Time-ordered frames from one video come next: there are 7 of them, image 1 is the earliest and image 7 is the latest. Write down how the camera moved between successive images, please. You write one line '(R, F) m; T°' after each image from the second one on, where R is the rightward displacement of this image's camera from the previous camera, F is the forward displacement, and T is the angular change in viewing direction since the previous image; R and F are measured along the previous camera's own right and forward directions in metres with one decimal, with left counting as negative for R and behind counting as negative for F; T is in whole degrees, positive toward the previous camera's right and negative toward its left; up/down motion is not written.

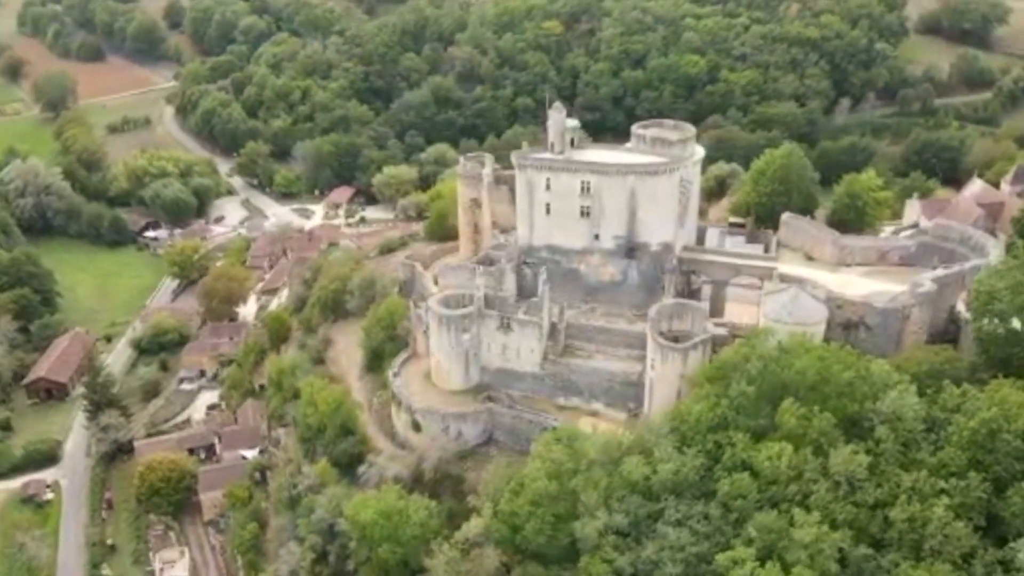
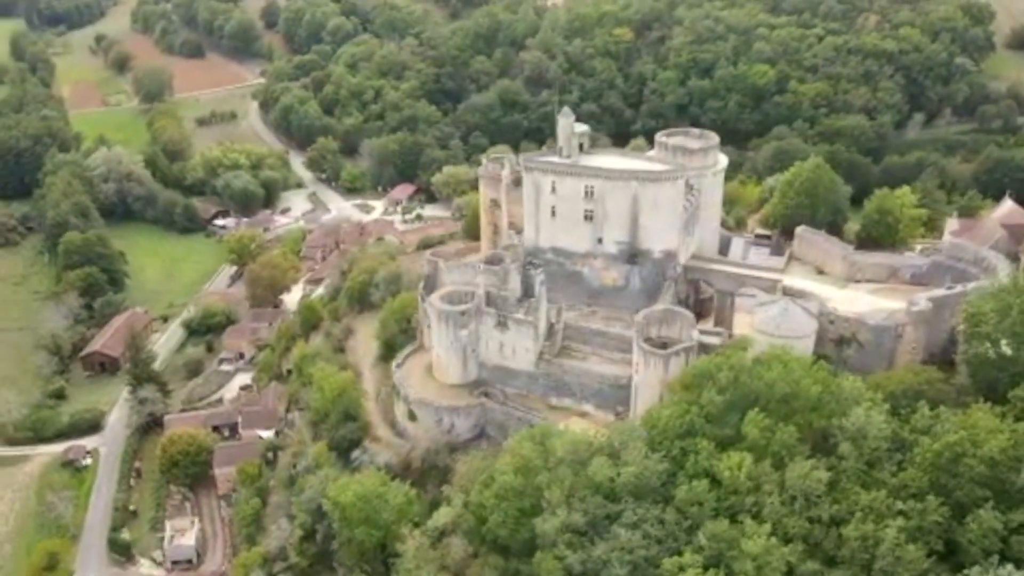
(+4.7, -0.7) m; -6°
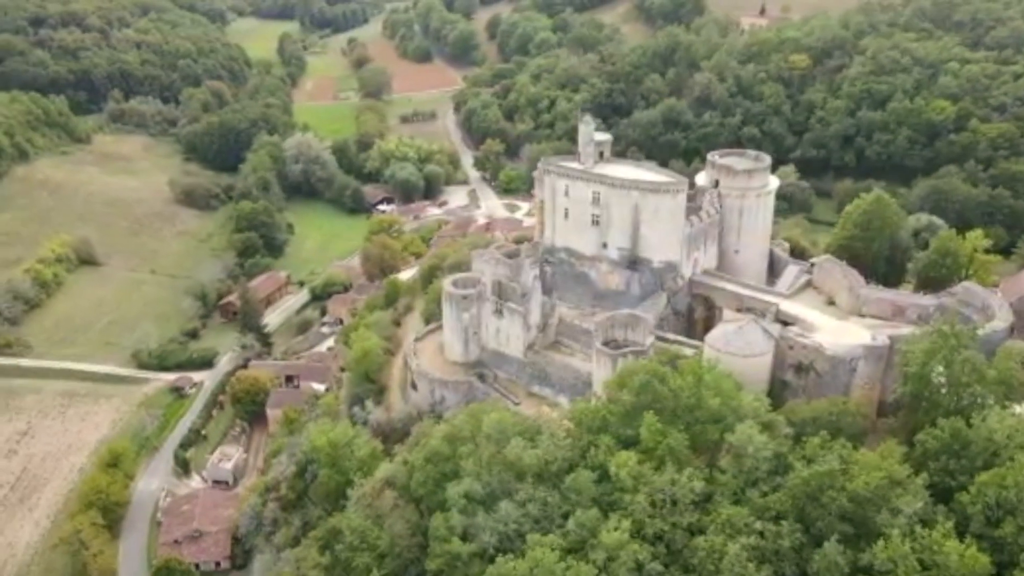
(+12.6, -1.1) m; -16°
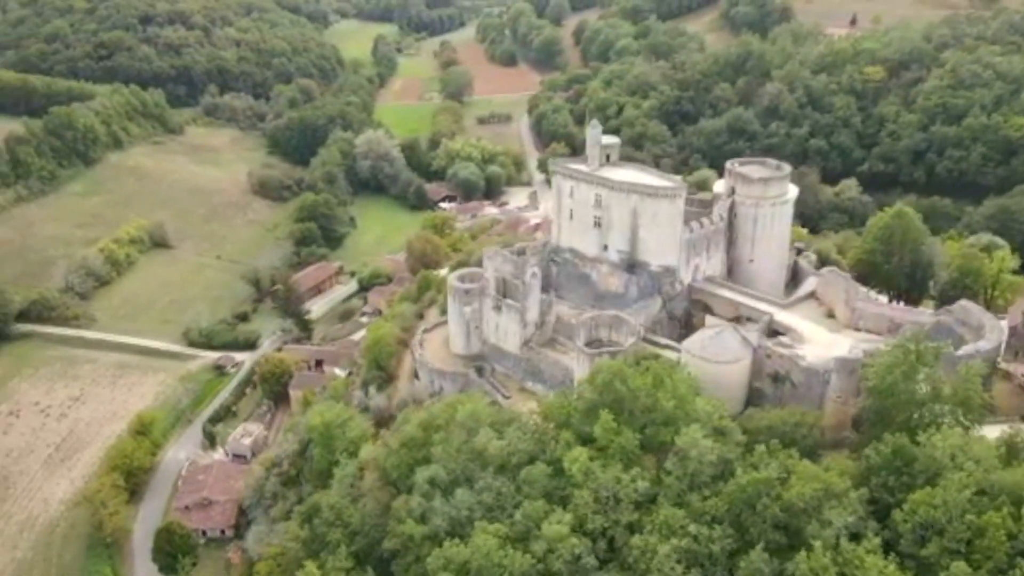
(+5.3, -0.6) m; -6°
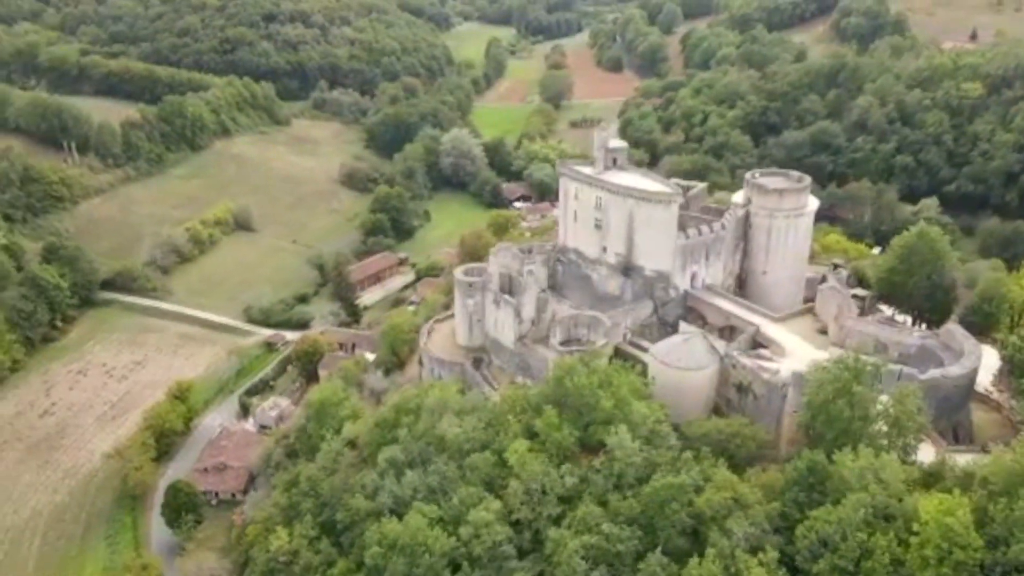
(+6.8, -0.5) m; -8°
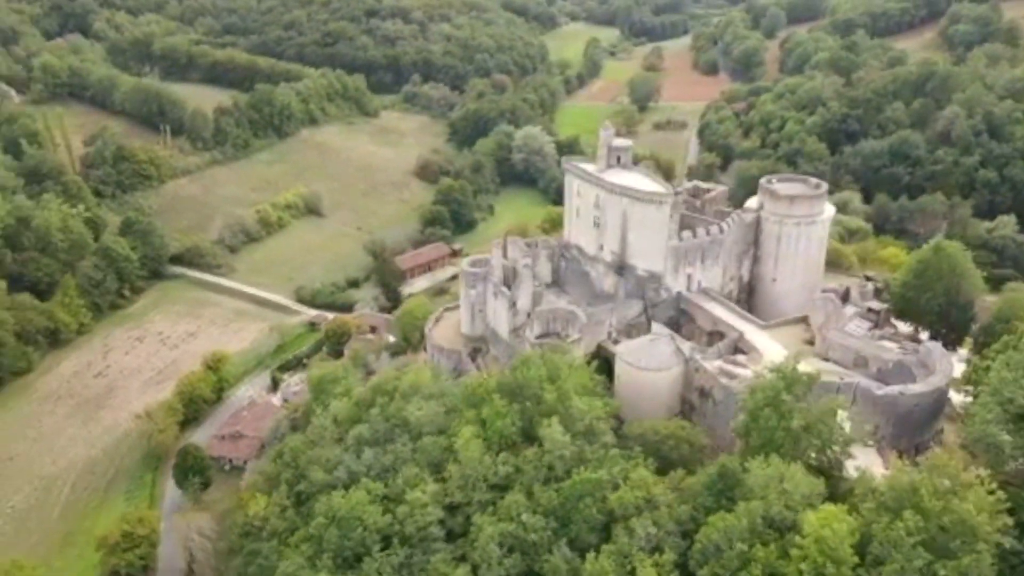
(+6.2, -0.1) m; -7°
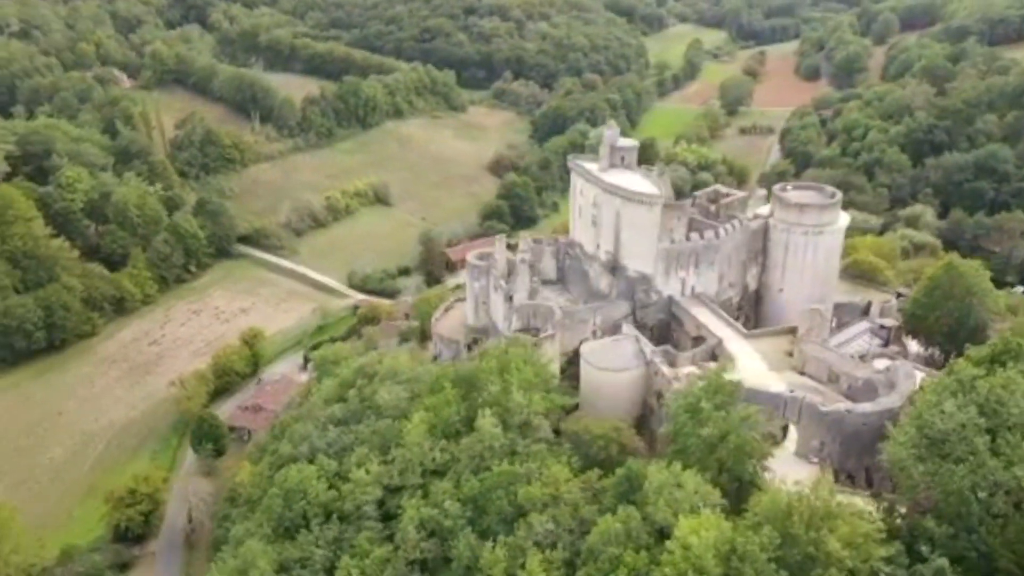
(+6.3, +0.1) m; -7°
